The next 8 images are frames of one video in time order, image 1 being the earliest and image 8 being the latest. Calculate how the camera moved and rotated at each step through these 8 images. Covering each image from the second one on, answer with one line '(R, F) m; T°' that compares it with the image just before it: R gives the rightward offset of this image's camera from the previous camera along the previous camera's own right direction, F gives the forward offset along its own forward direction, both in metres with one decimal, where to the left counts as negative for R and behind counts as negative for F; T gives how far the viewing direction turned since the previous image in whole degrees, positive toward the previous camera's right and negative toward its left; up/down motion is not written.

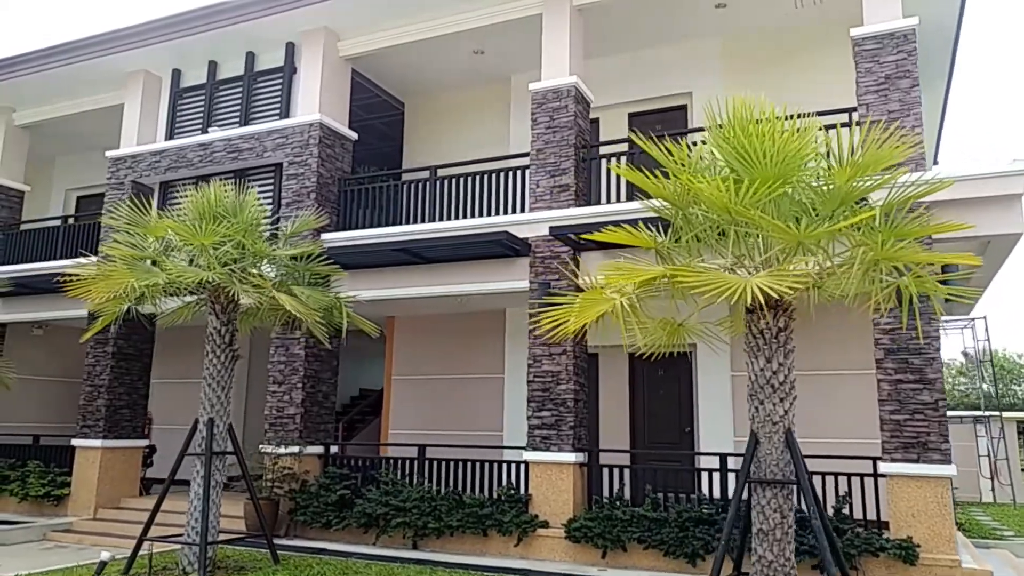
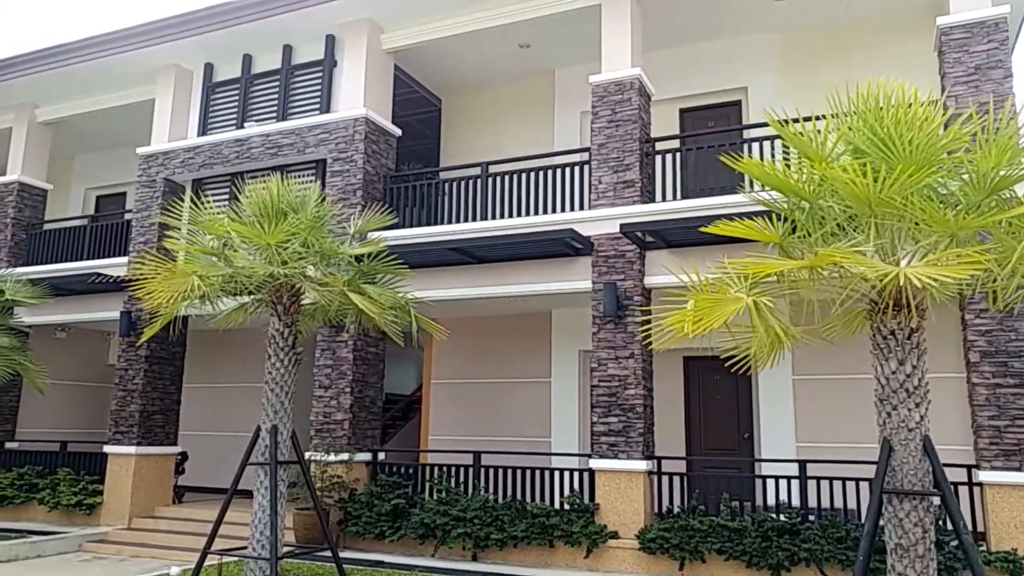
(-0.7, +0.4) m; 0°
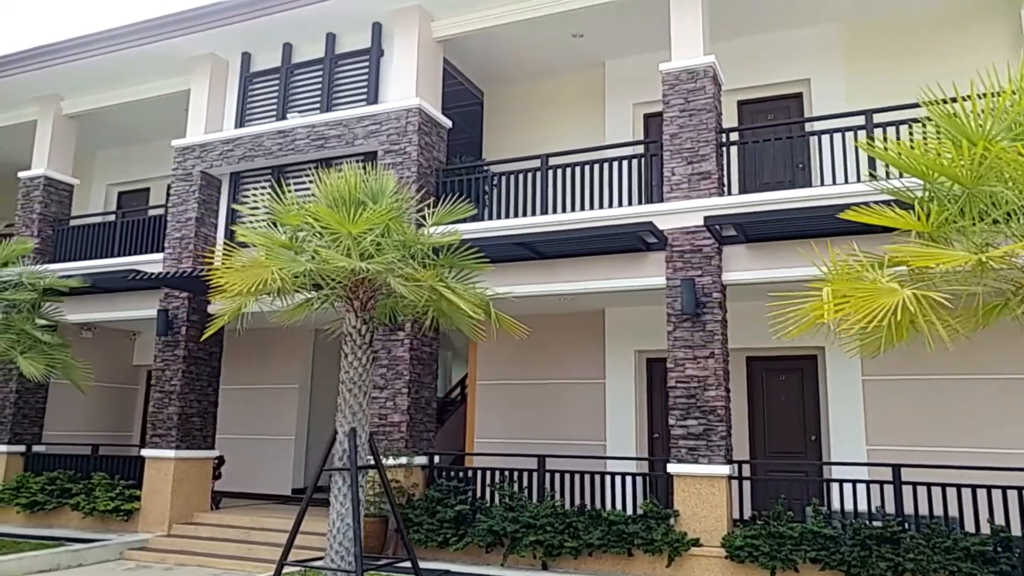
(-0.7, +0.4) m; +1°
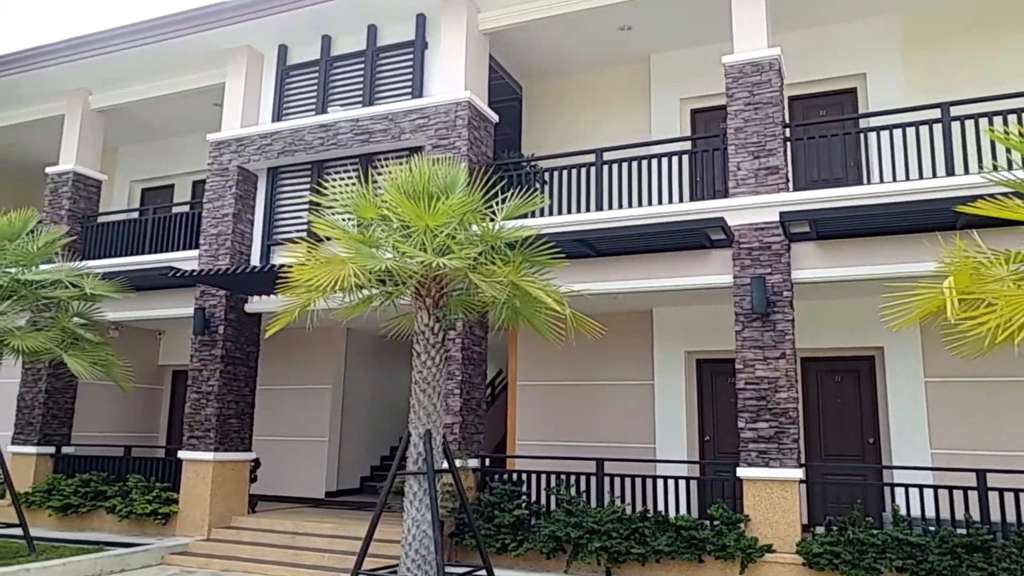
(-0.6, +0.3) m; 0°
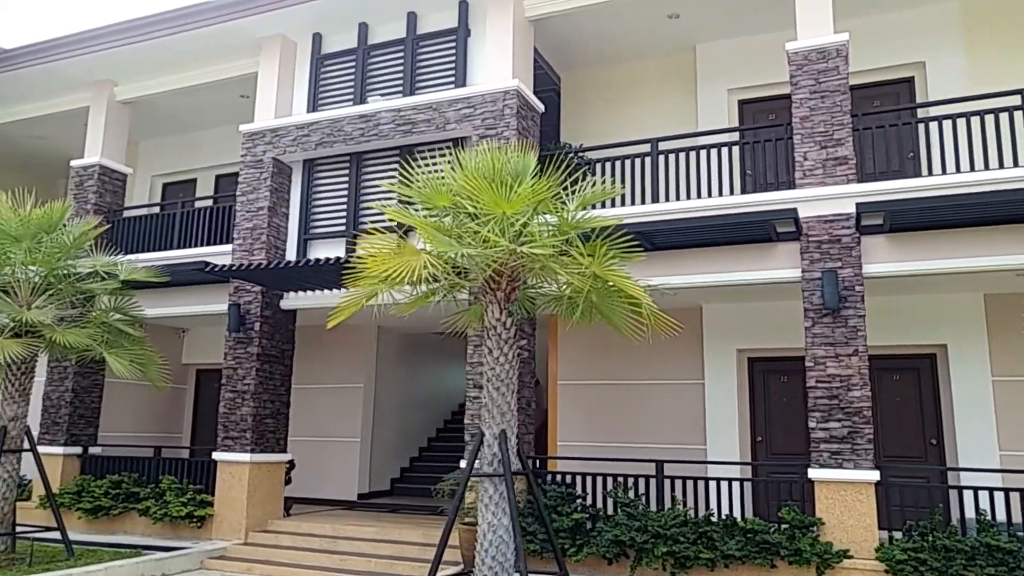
(-0.5, +0.3) m; 0°
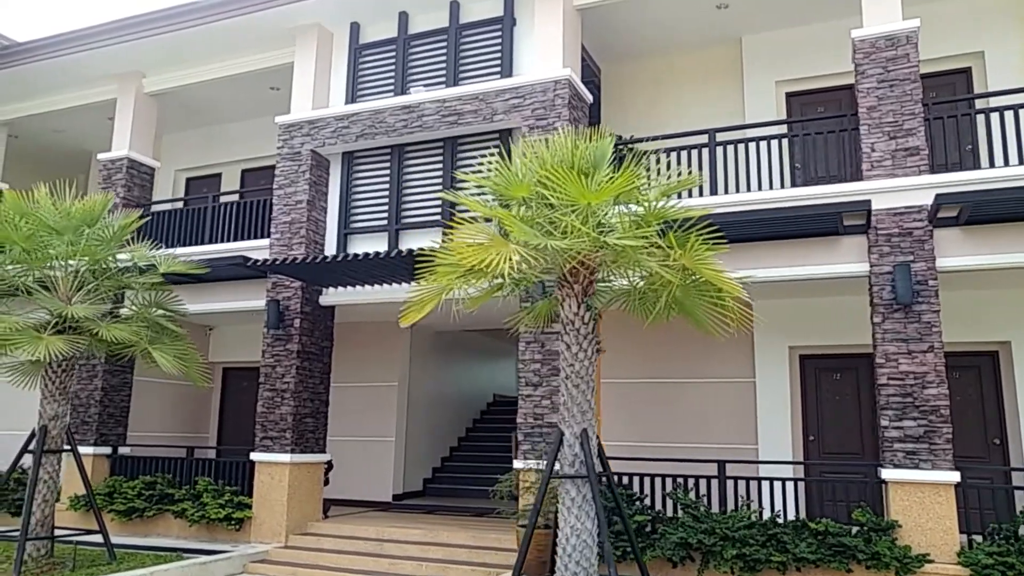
(-0.5, +0.3) m; 0°
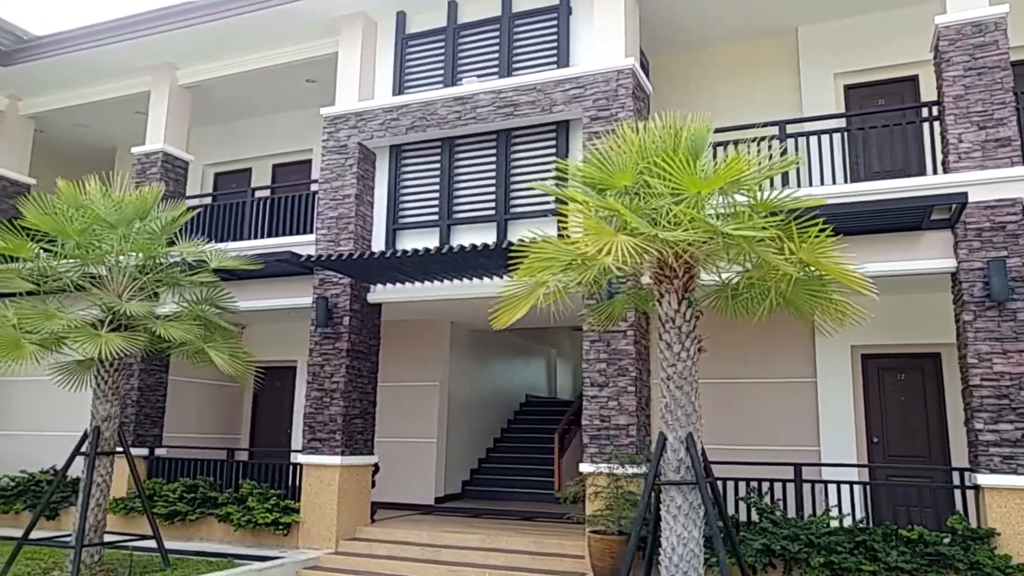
(-0.6, +0.3) m; 0°
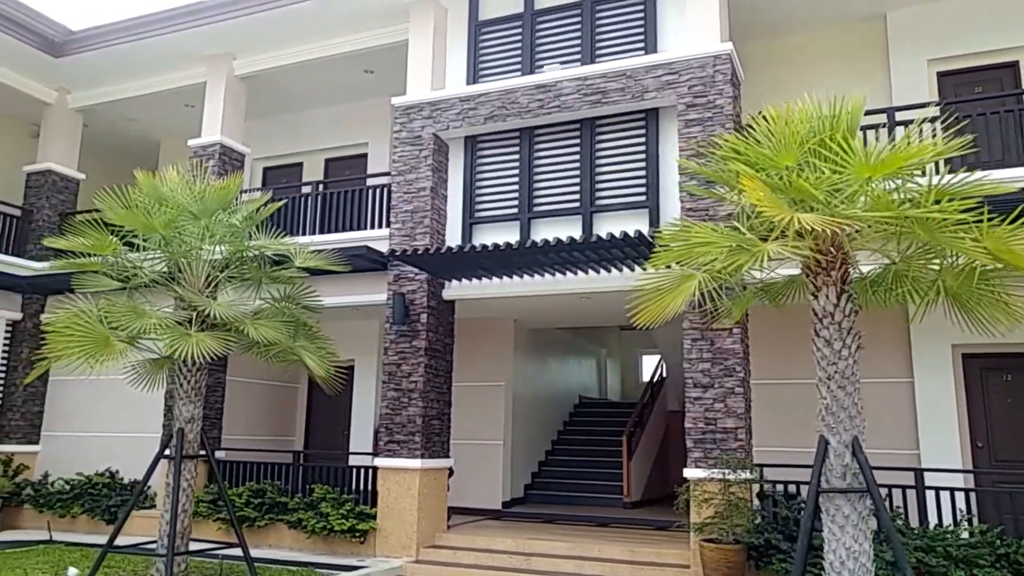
(-0.8, +0.4) m; 0°
